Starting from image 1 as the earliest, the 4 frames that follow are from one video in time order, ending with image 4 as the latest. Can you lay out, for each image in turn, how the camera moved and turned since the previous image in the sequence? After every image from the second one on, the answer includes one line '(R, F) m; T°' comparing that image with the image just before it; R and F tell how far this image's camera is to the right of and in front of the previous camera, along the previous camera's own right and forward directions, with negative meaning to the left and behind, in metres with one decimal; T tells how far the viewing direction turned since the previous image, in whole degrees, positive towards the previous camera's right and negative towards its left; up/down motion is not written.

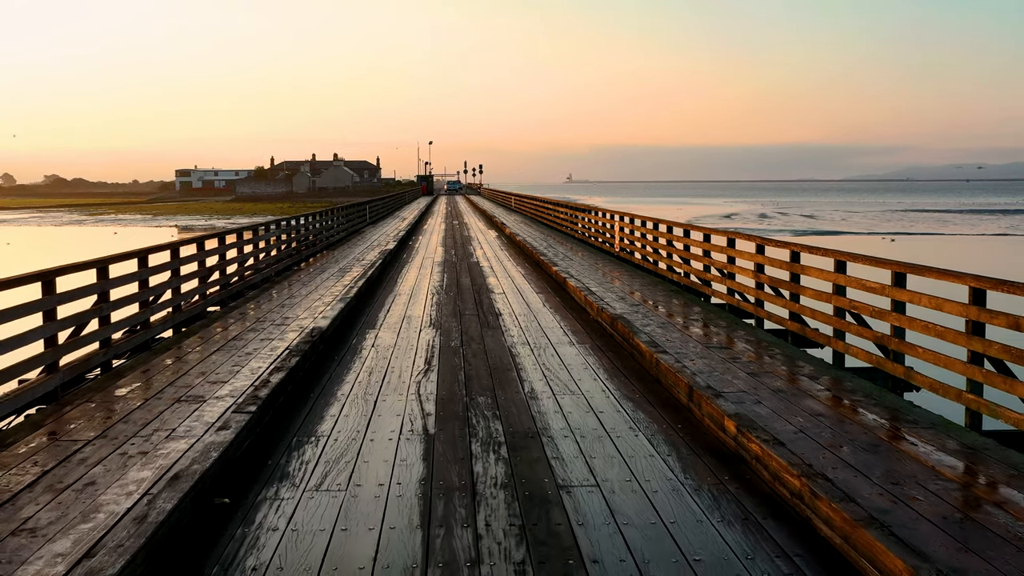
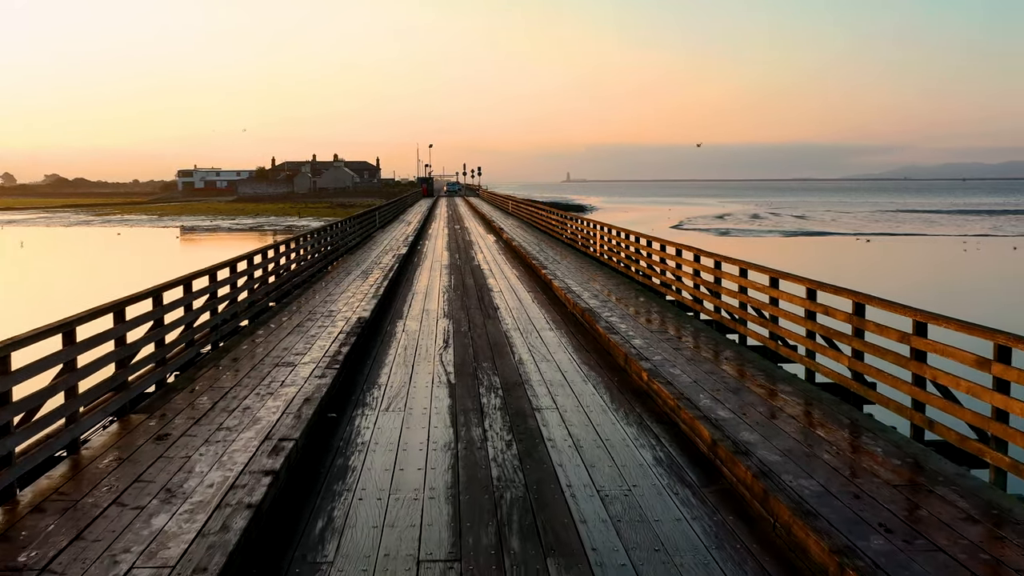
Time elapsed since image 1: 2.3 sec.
(0.0, -2.2) m; 0°
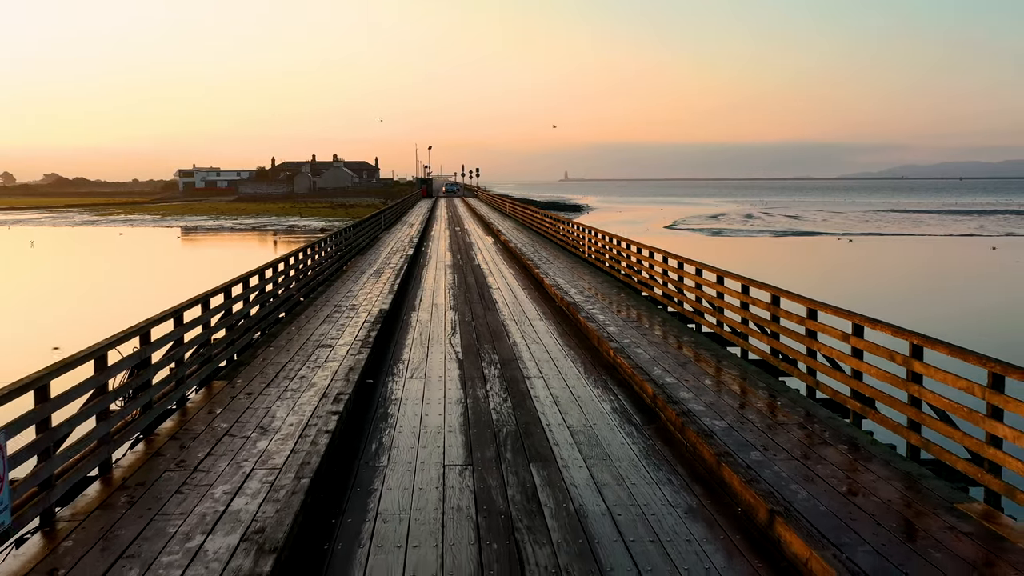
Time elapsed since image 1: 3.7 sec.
(0.0, -1.7) m; 0°
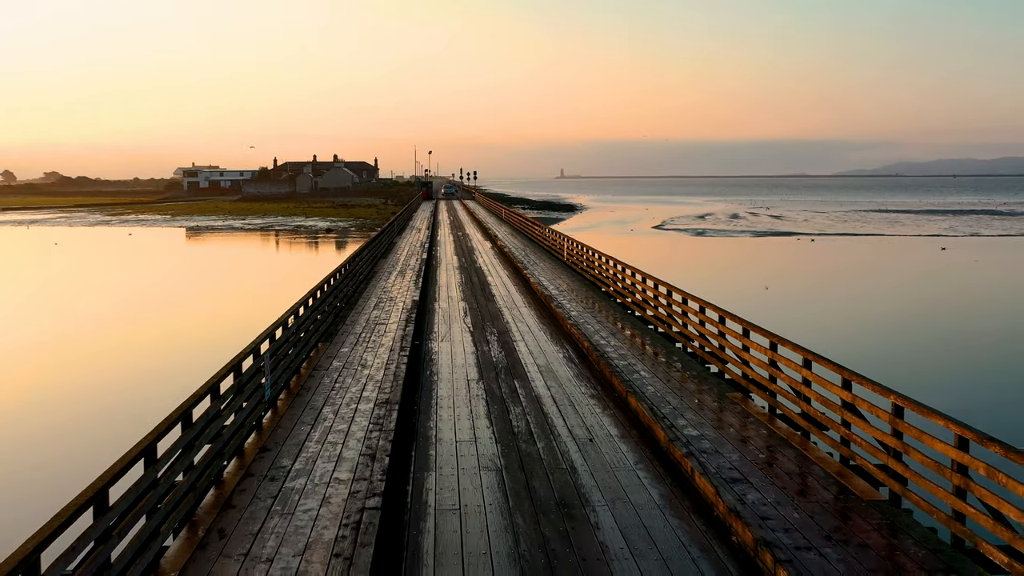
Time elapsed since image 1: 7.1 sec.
(0.0, -4.4) m; 0°
